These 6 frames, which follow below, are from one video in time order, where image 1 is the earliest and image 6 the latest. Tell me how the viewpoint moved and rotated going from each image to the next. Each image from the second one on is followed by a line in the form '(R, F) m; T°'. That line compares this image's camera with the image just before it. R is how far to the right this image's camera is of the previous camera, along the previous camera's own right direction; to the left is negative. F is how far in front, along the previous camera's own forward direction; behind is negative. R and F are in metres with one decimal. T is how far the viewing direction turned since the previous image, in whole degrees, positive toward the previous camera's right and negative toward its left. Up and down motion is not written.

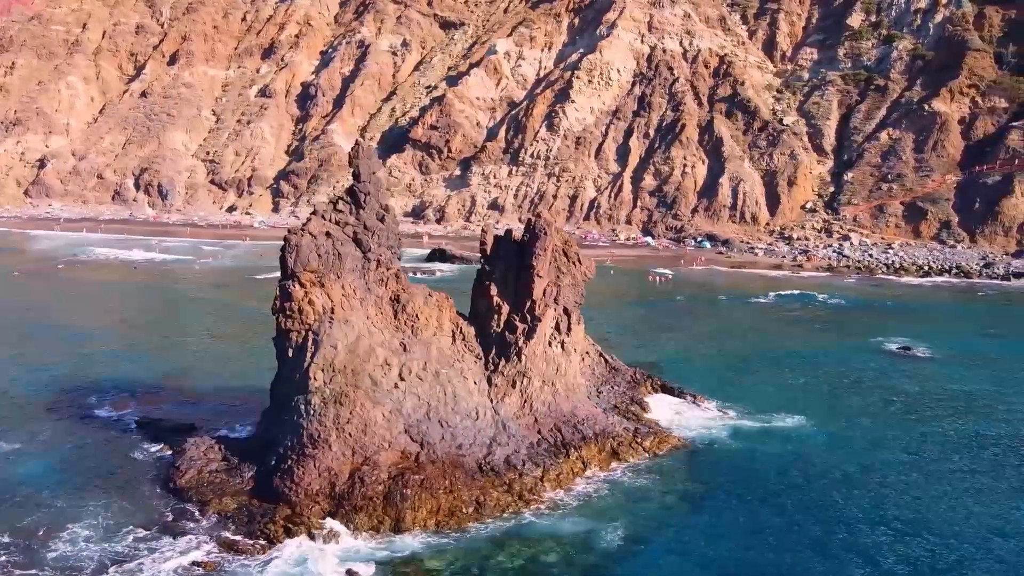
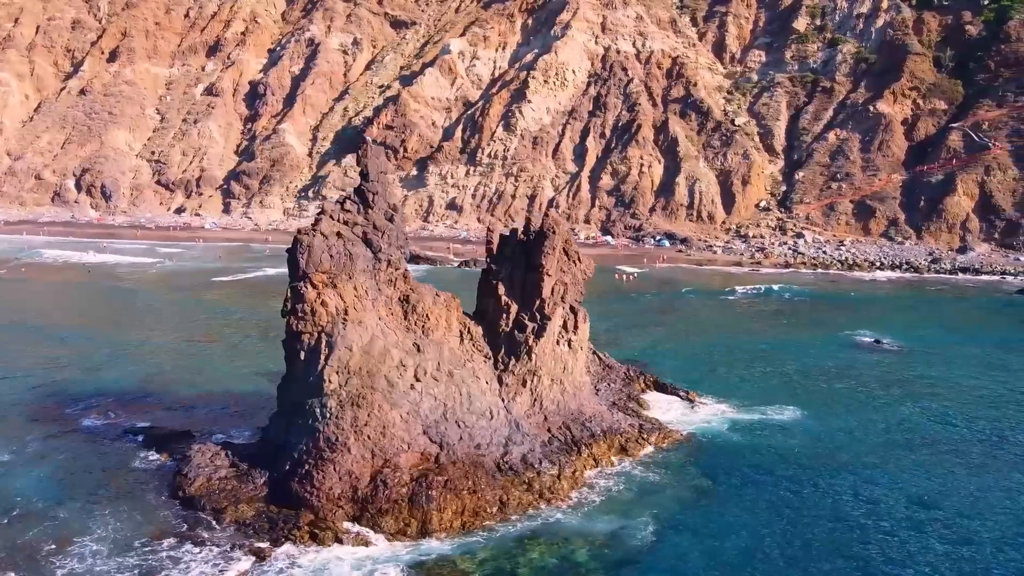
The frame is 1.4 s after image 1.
(-1.7, 0.0) m; +4°
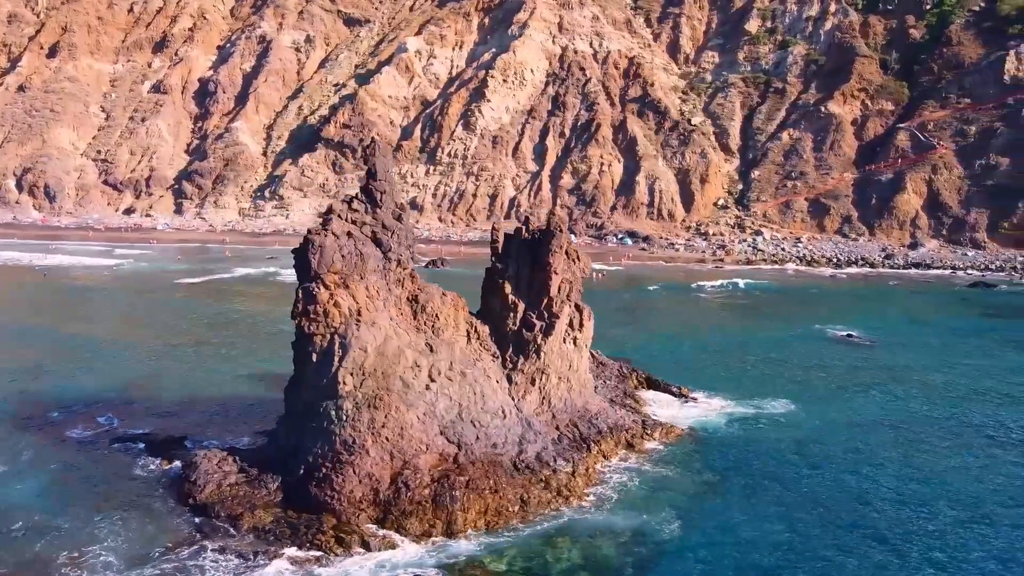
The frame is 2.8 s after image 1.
(-1.5, 0.0) m; +4°
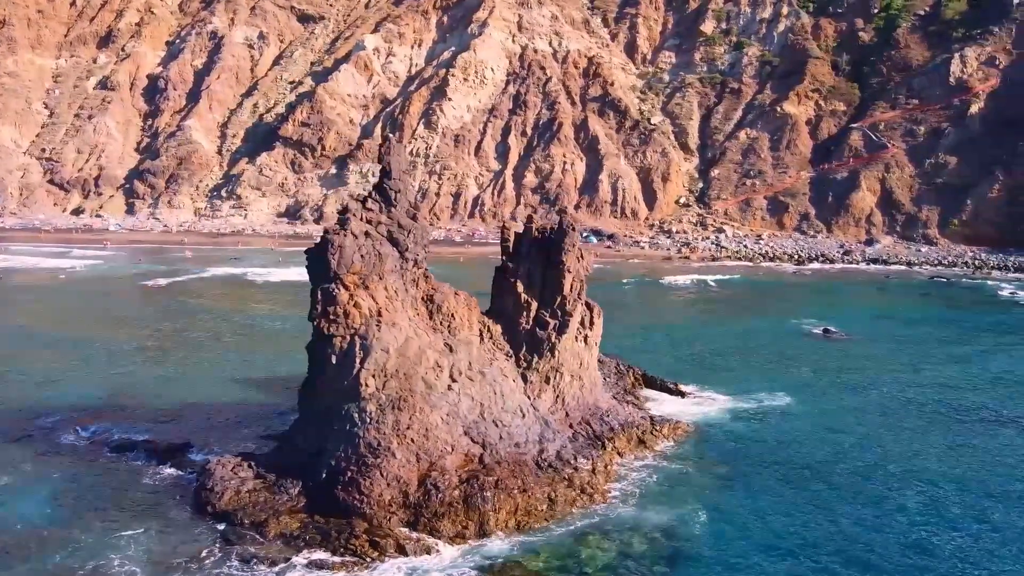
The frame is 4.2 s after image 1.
(-1.7, +0.1) m; +4°
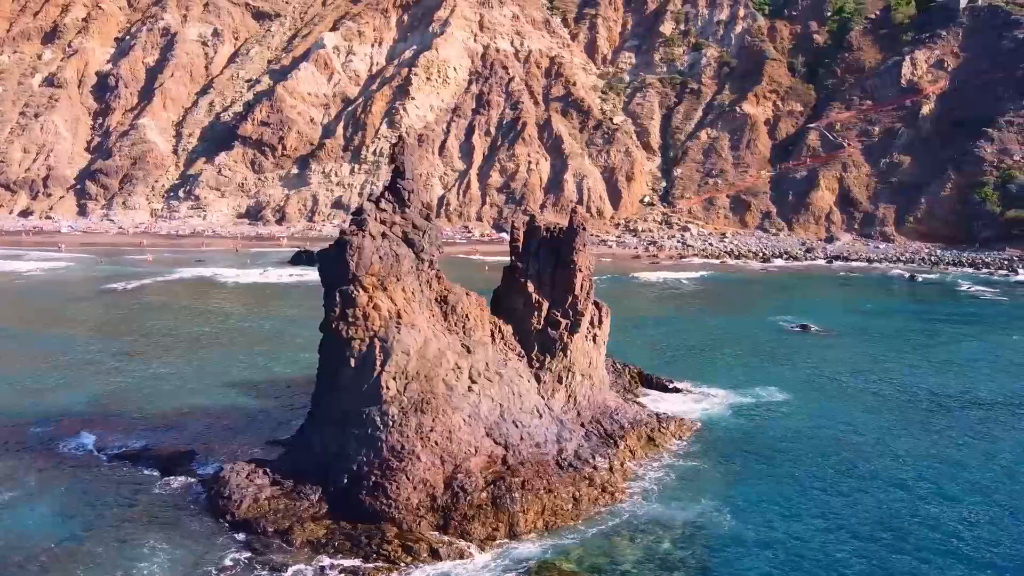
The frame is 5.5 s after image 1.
(-1.5, +0.1) m; +3°
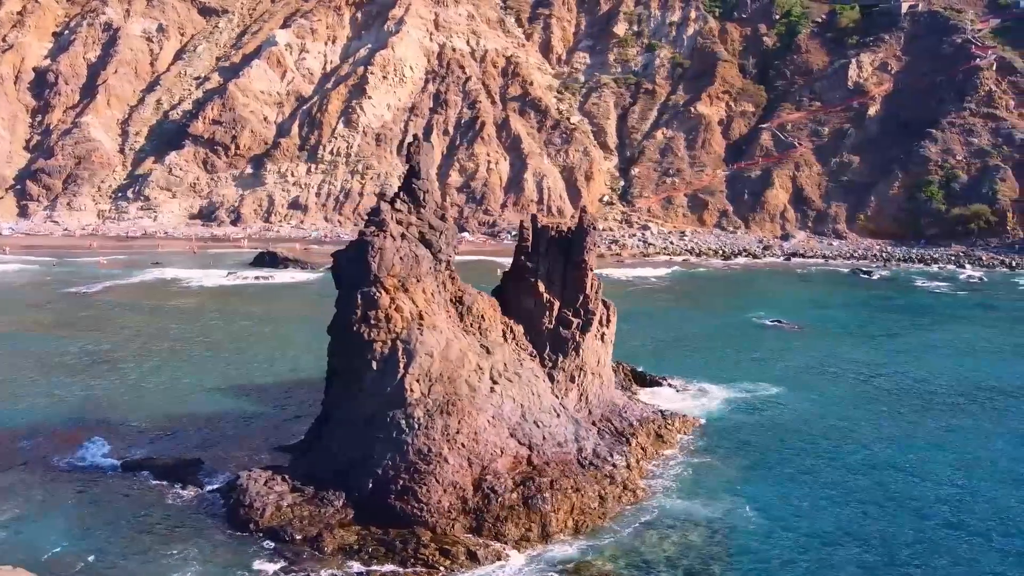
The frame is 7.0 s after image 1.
(-1.7, +0.1) m; +4°
